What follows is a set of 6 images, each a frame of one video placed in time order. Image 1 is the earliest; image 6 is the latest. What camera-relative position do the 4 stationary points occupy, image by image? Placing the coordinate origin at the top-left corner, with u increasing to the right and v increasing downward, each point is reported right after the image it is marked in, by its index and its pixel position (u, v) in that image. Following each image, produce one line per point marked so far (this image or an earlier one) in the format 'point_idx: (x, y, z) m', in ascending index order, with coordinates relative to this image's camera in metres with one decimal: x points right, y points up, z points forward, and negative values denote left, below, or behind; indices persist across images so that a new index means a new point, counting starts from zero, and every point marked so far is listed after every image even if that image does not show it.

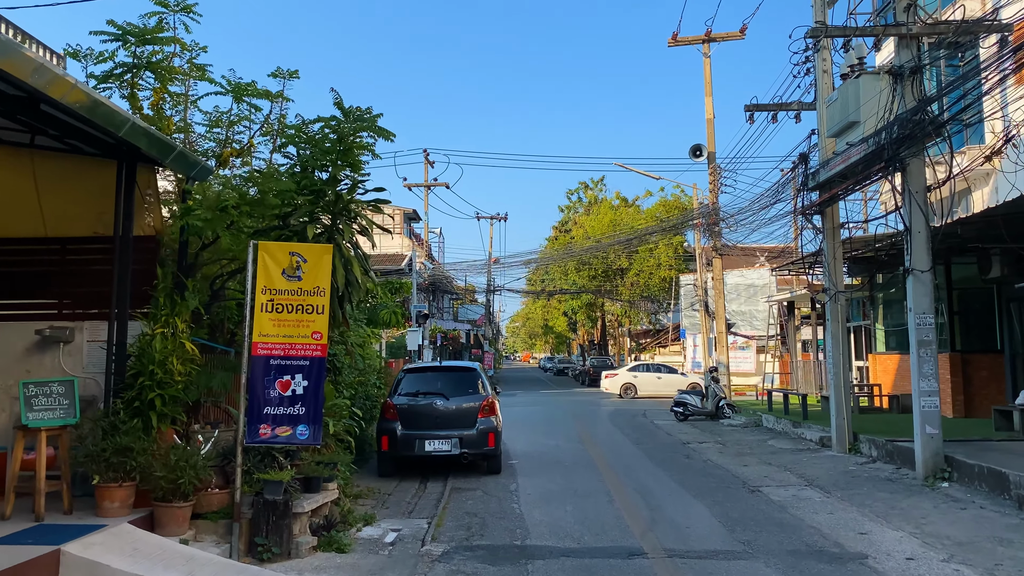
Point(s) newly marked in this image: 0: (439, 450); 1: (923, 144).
0: (-1.0, -2.1, +10.2) m
1: (+5.1, +1.8, +9.6) m
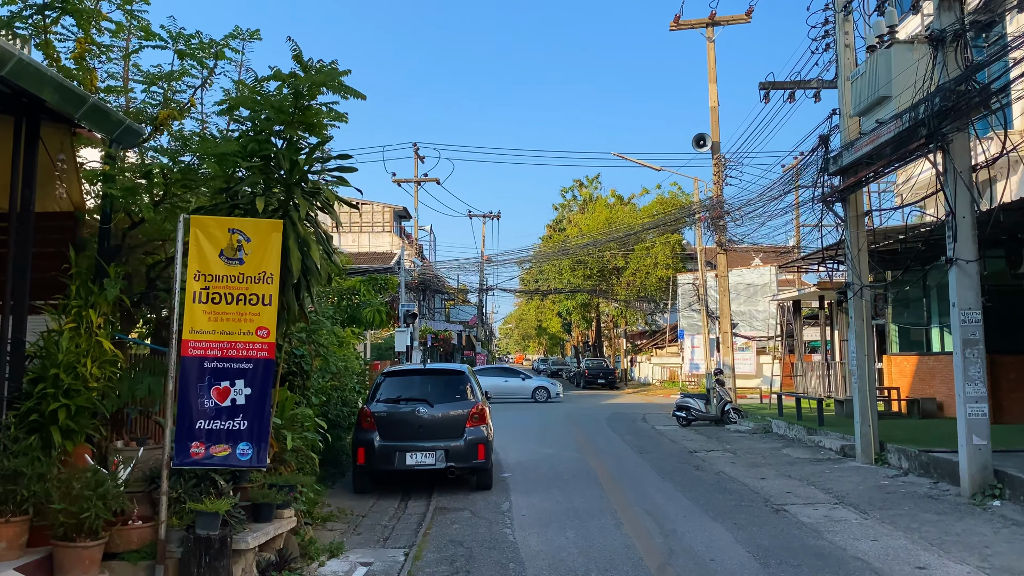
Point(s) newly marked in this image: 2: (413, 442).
0: (-1.1, -2.1, +9.1) m
1: (+5.0, +1.9, +8.5) m
2: (-1.2, -1.8, +9.1) m
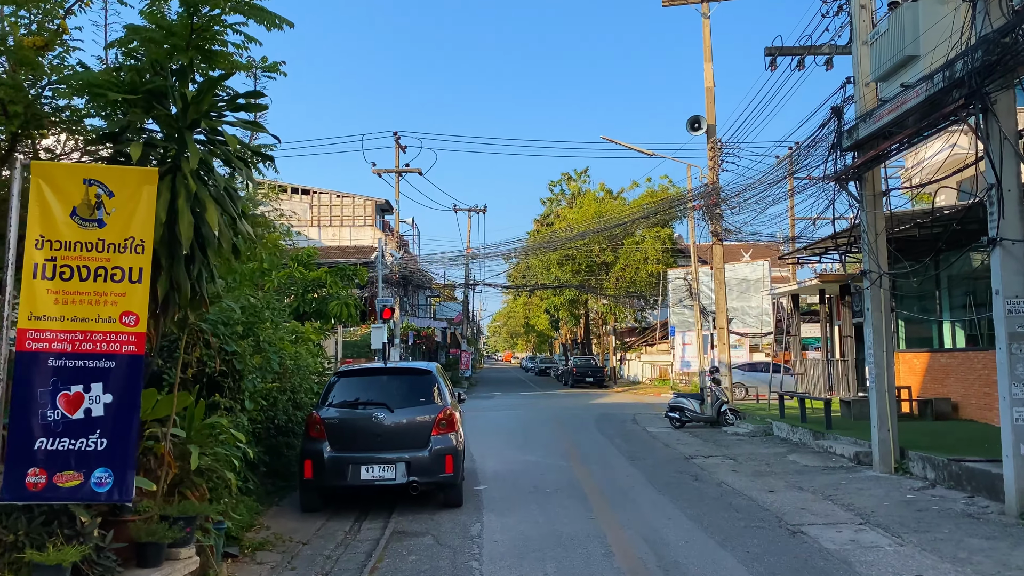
0: (-1.3, -1.9, +7.8) m
1: (+4.7, +2.0, +7.3) m
2: (-1.4, -1.7, +7.8) m
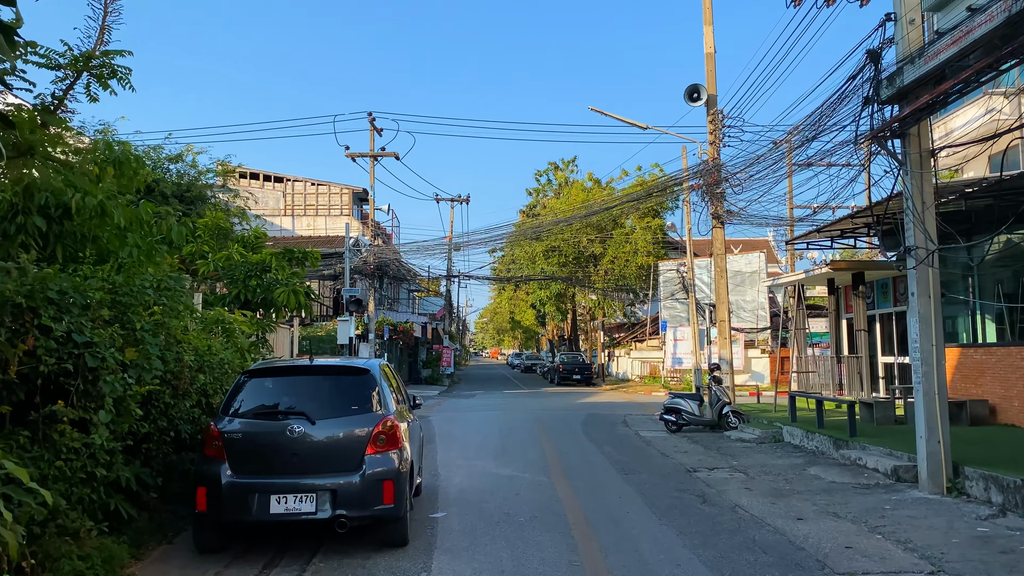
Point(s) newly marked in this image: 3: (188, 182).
0: (-1.6, -1.7, +5.9) m
1: (+4.4, +2.2, +5.5) m
2: (-1.7, -1.5, +5.9) m
3: (-7.7, +2.5, +18.4) m
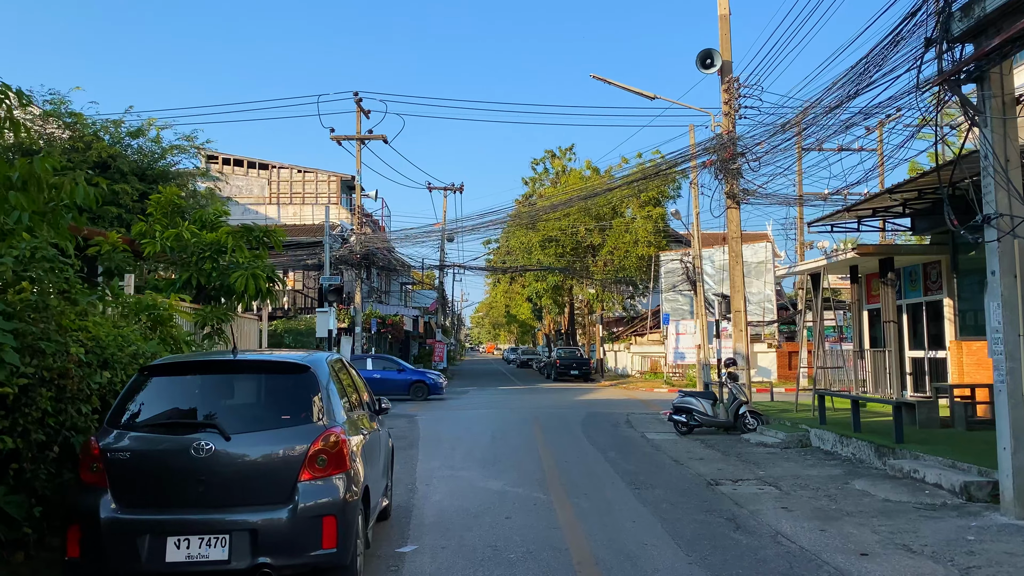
0: (-1.7, -1.5, +4.3) m
1: (+4.4, +2.4, +3.9) m
2: (-1.8, -1.3, +4.3) m
3: (-7.8, +2.8, +16.7) m
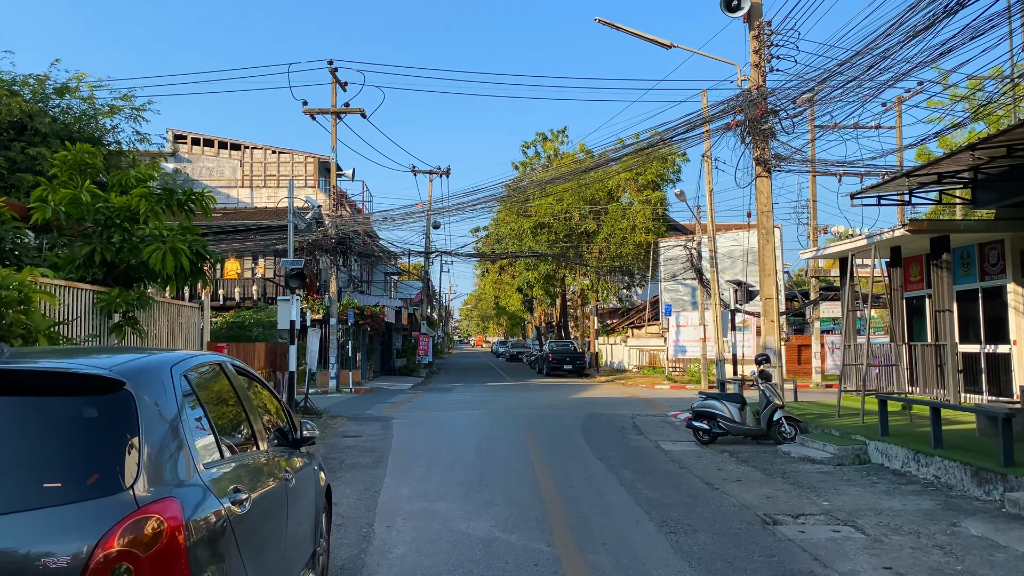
0: (-1.7, -1.3, +2.0) m
1: (+4.4, +2.6, +1.6) m
2: (-1.8, -1.1, +2.0) m
3: (-8.0, +3.1, +14.3) m
